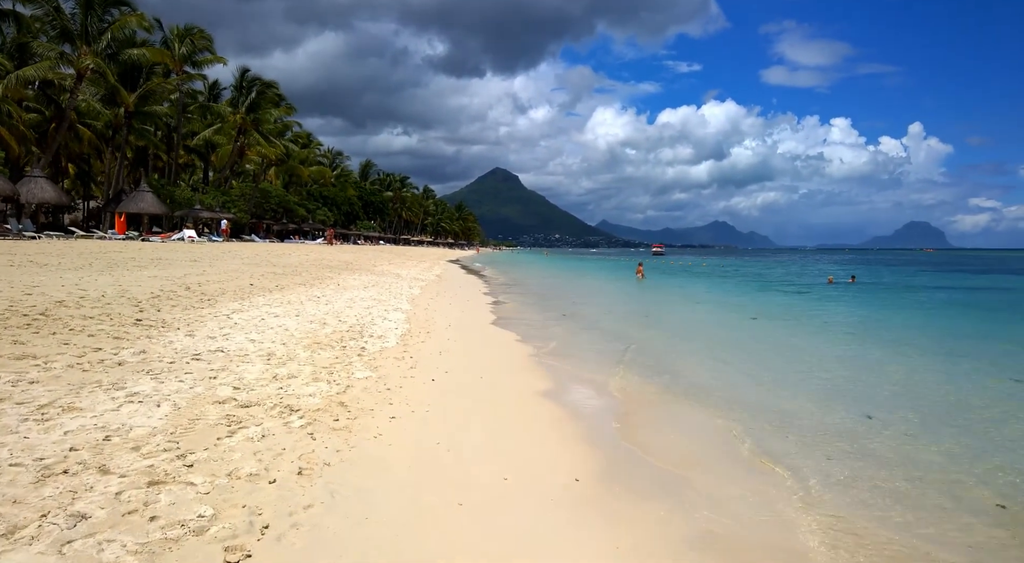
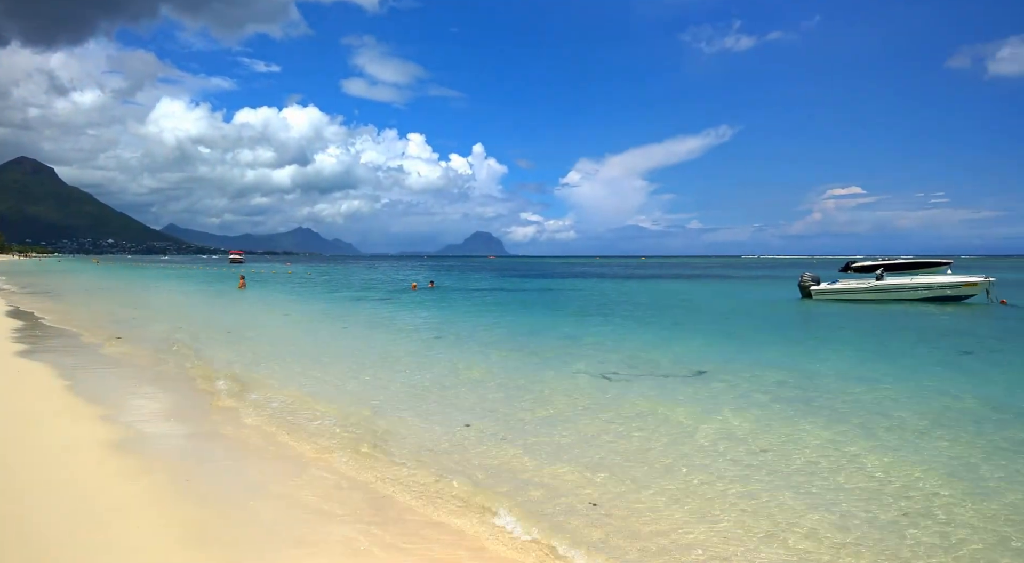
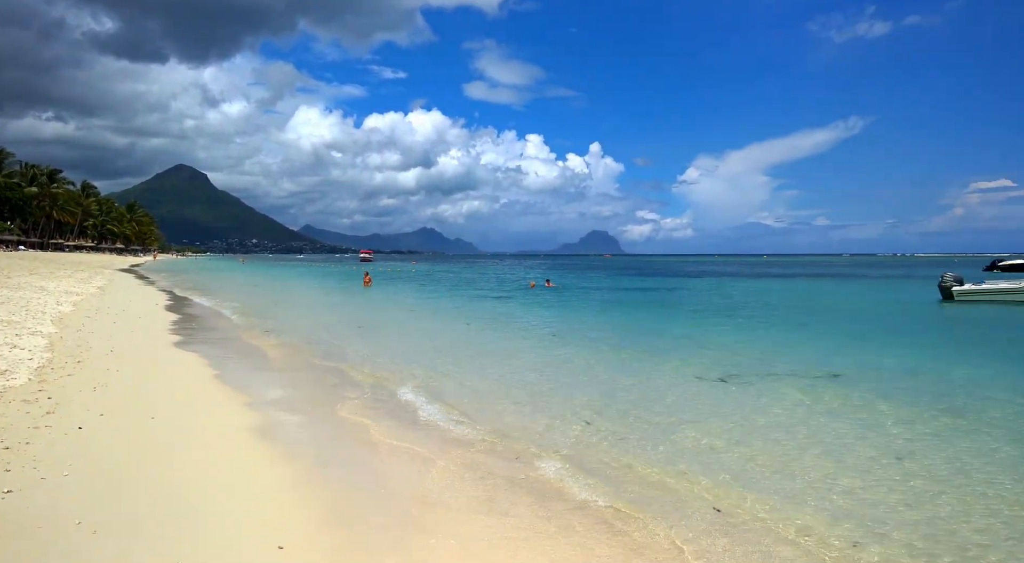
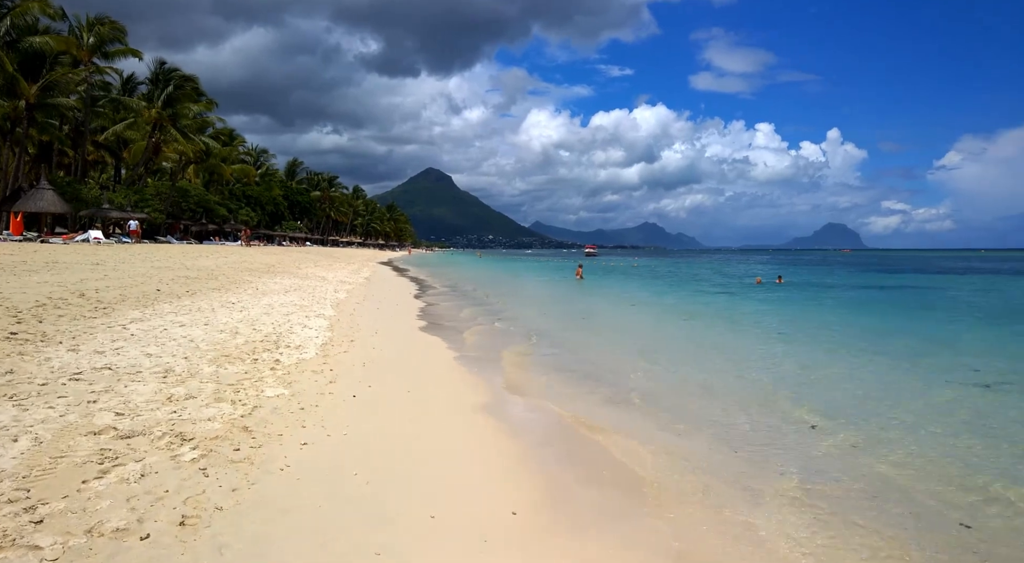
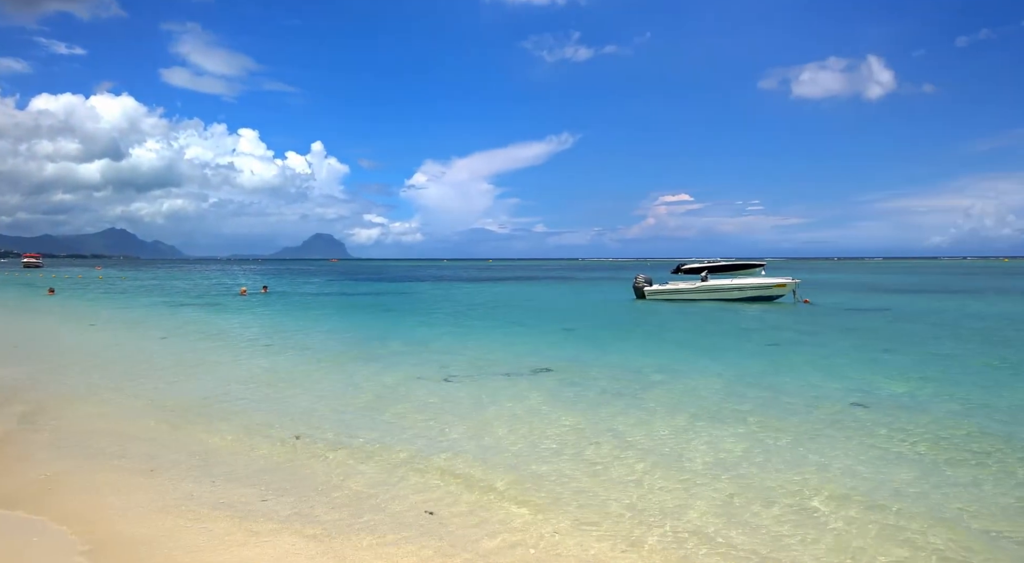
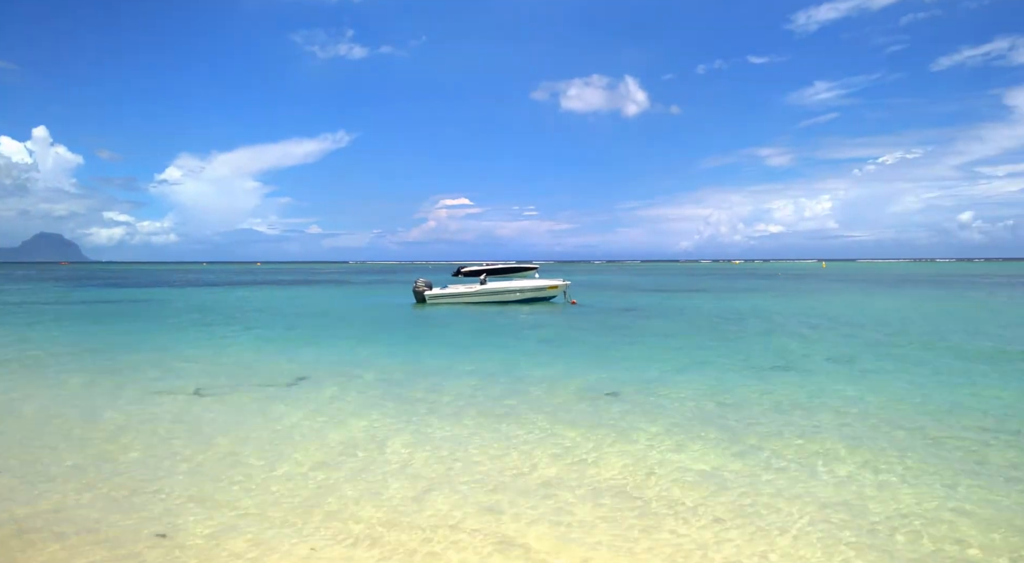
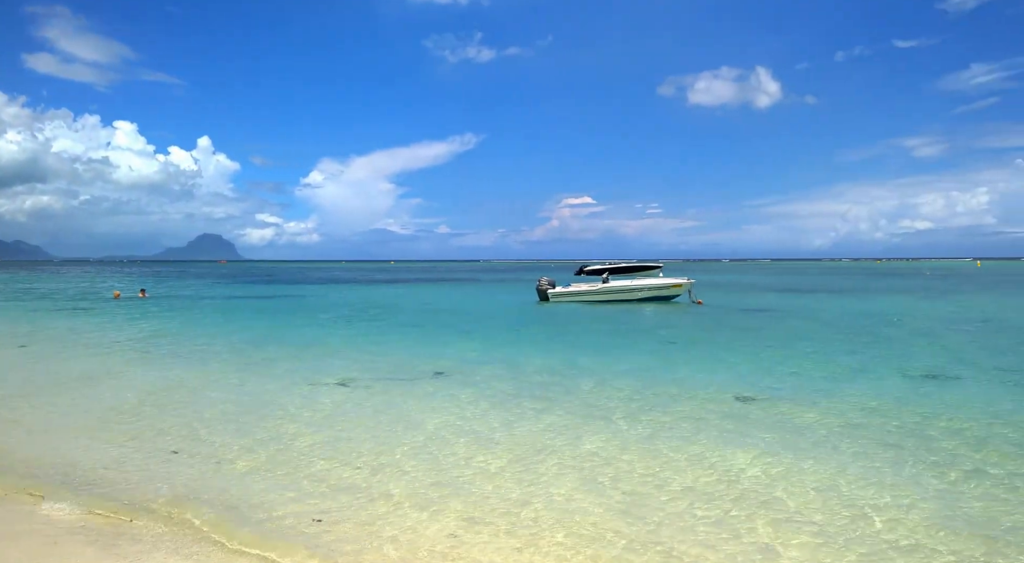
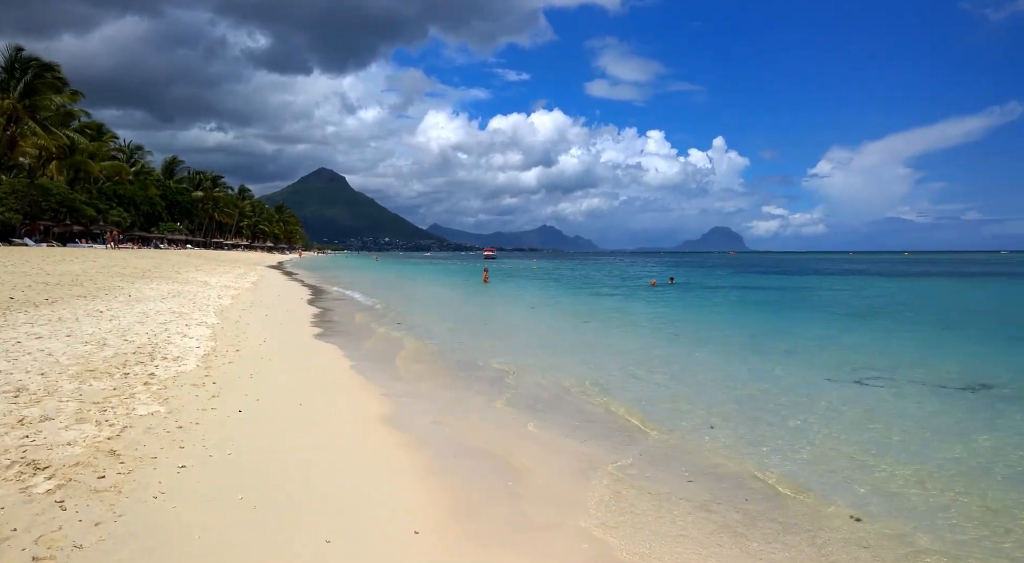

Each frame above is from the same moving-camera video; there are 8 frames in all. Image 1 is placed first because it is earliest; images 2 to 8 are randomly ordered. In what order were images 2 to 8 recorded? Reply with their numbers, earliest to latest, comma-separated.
4, 8, 3, 2, 5, 7, 6
